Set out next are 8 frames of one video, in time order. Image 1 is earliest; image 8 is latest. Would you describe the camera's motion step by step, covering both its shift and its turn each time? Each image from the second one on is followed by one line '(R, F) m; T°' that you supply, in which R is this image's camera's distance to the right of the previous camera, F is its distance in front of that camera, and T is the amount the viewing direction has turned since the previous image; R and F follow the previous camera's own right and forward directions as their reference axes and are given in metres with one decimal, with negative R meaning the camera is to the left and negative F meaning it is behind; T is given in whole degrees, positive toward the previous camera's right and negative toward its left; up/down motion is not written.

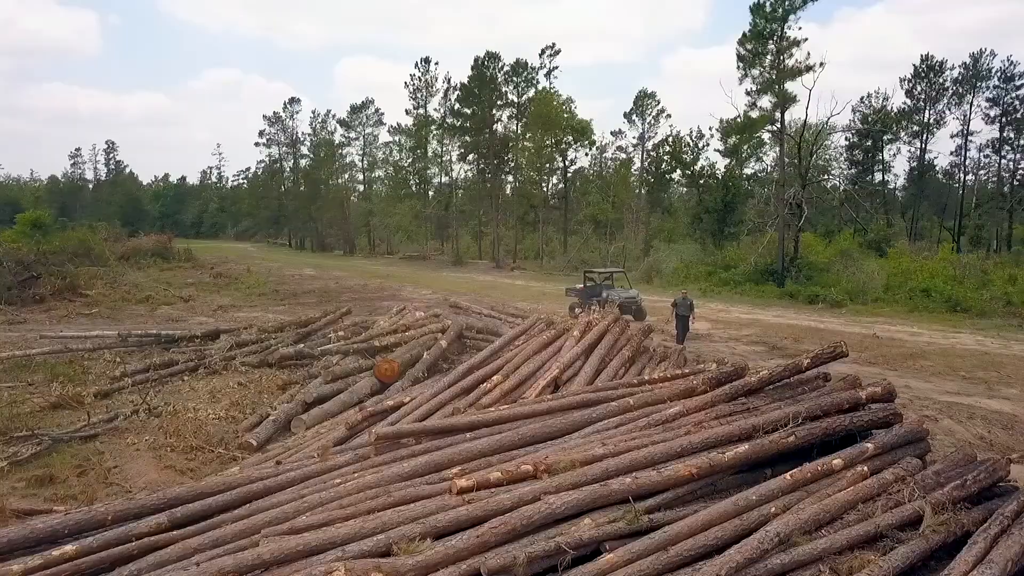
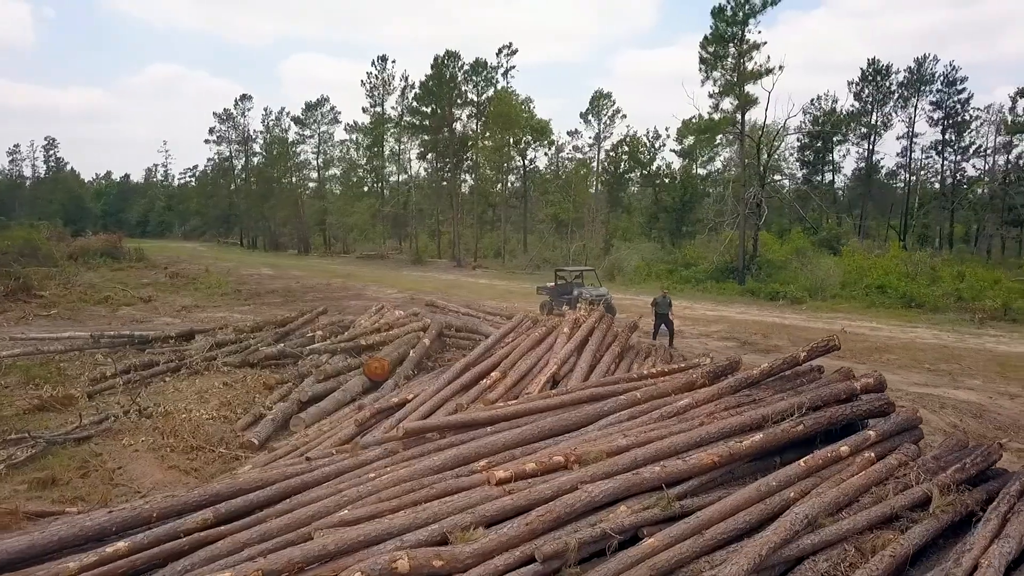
(-0.4, -0.1) m; +3°
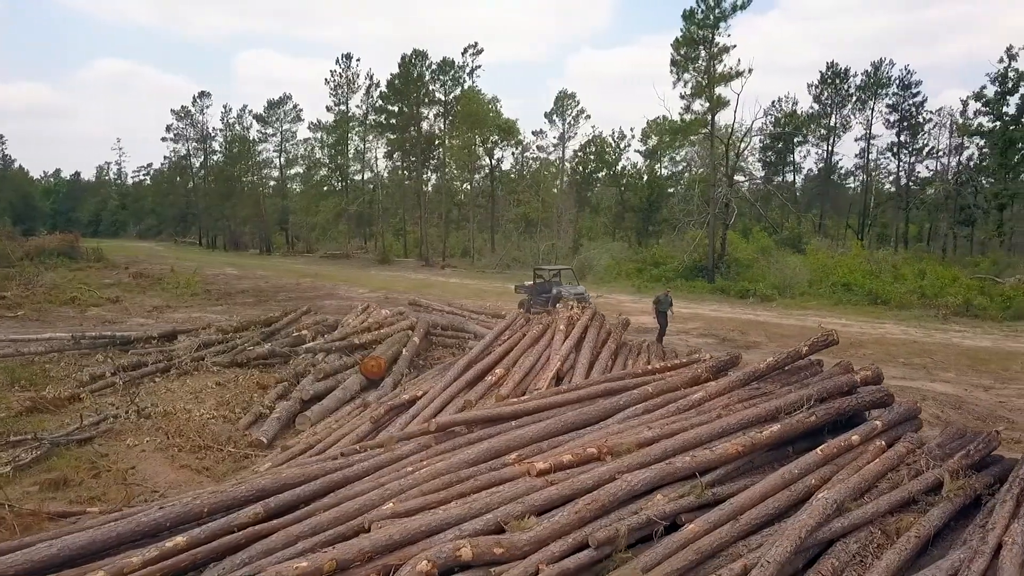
(-0.4, -0.1) m; +3°
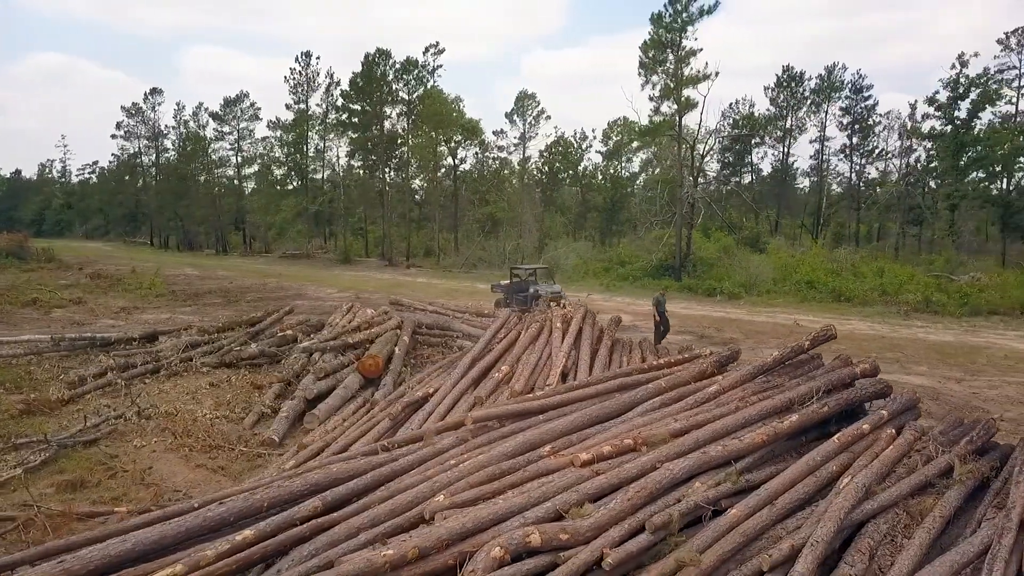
(-0.5, -0.1) m; +3°
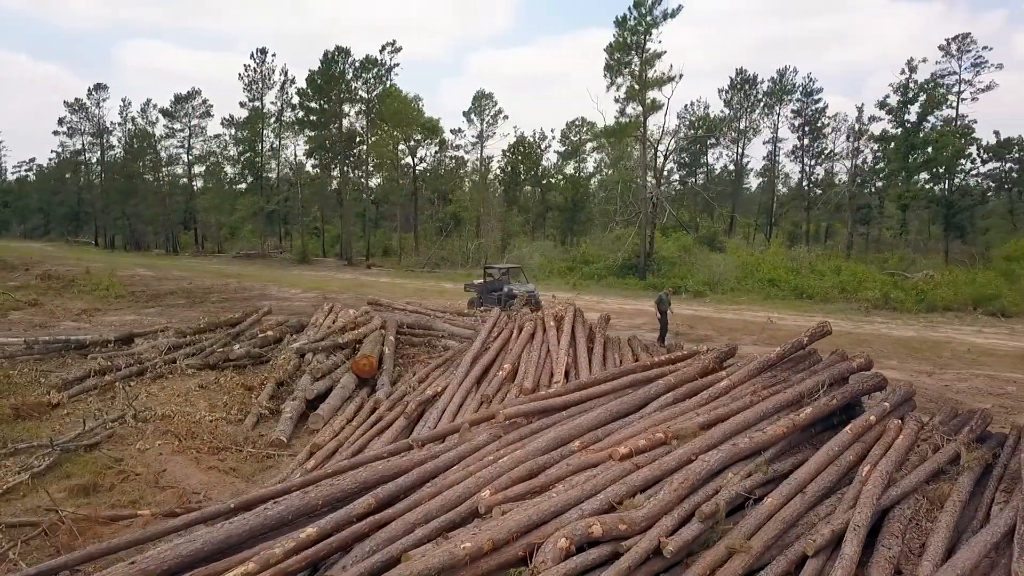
(-0.5, -0.1) m; +4°
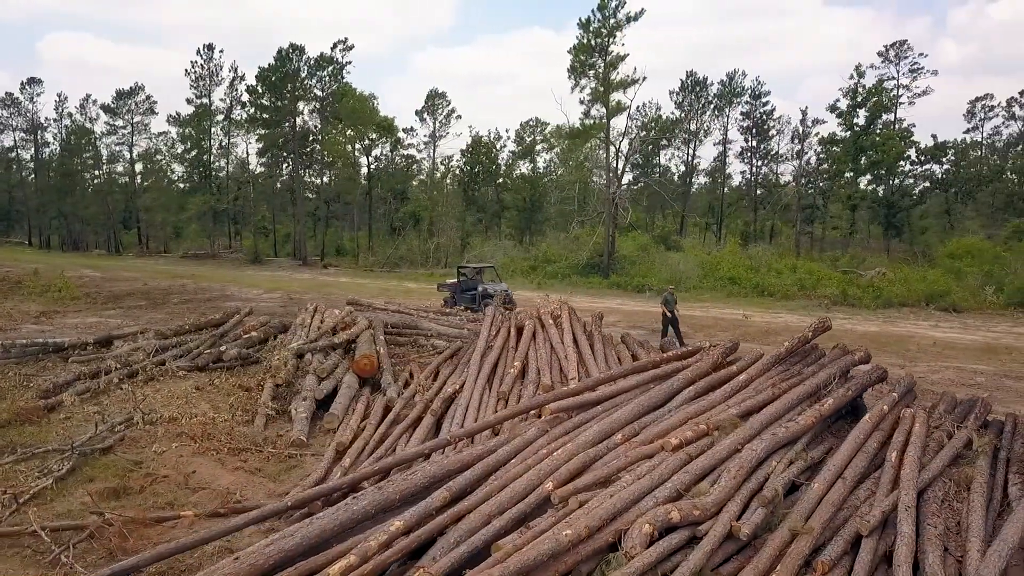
(-0.7, -0.1) m; +4°
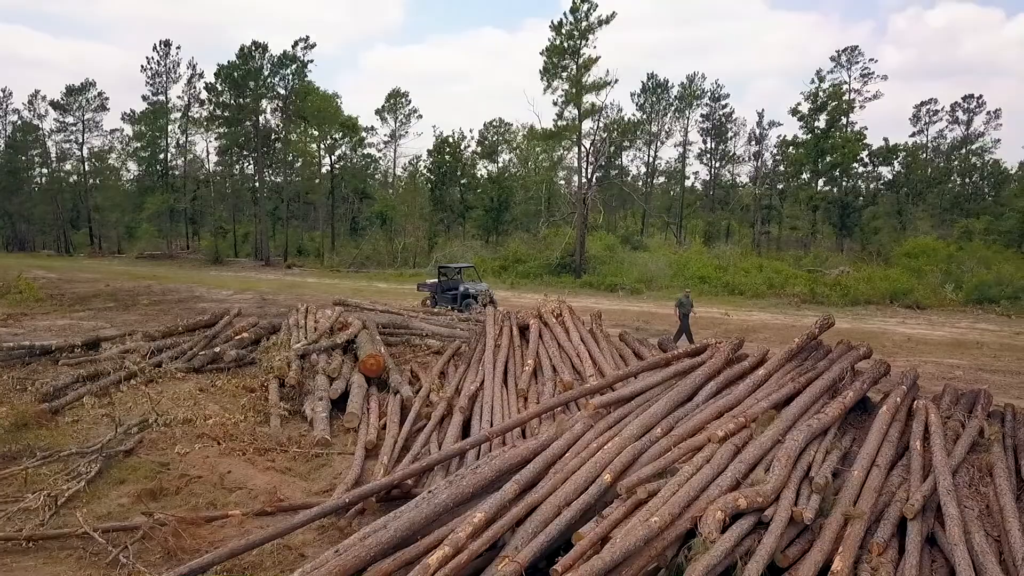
(-0.6, -0.1) m; +3°
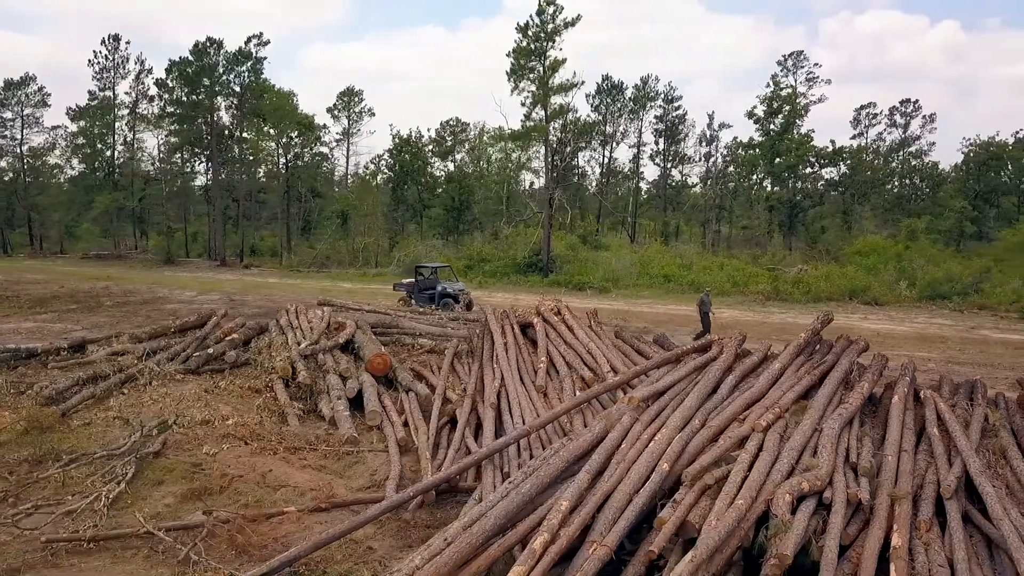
(-0.8, -0.2) m; +4°
